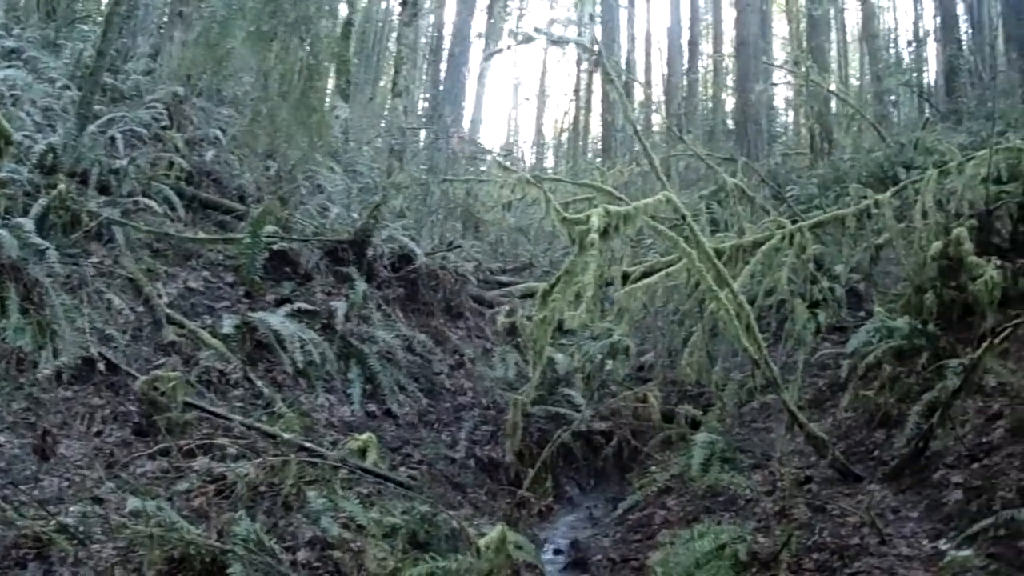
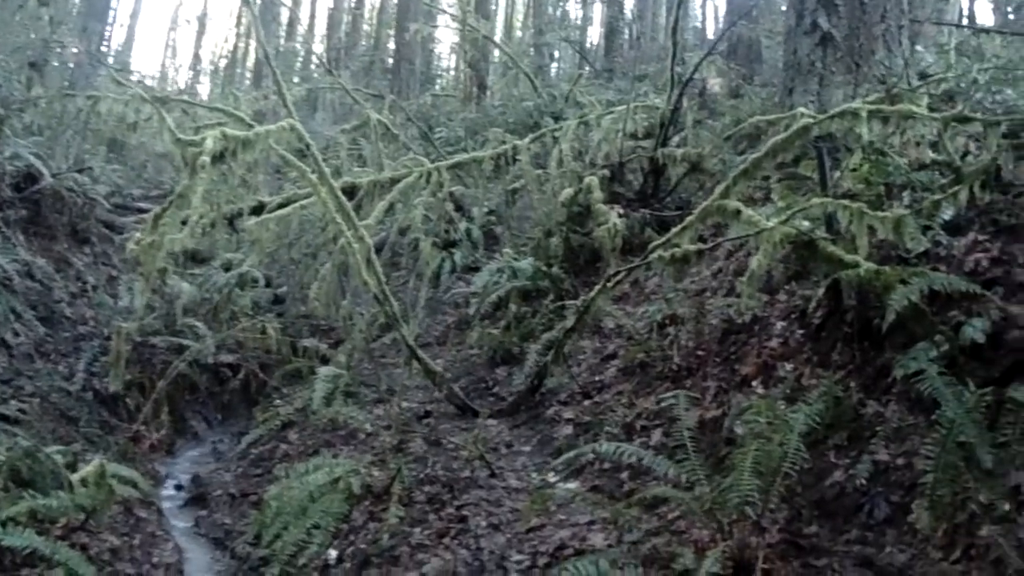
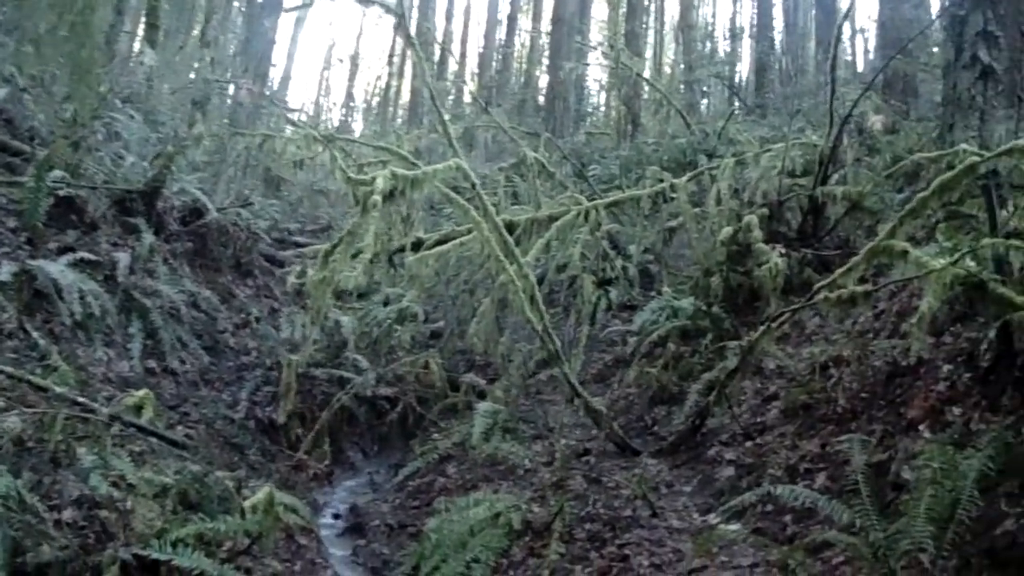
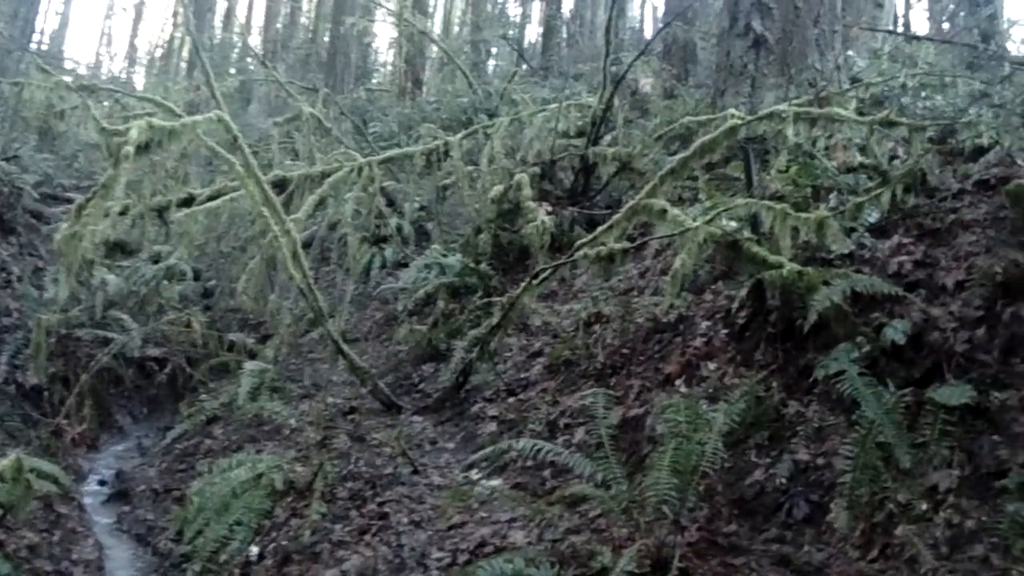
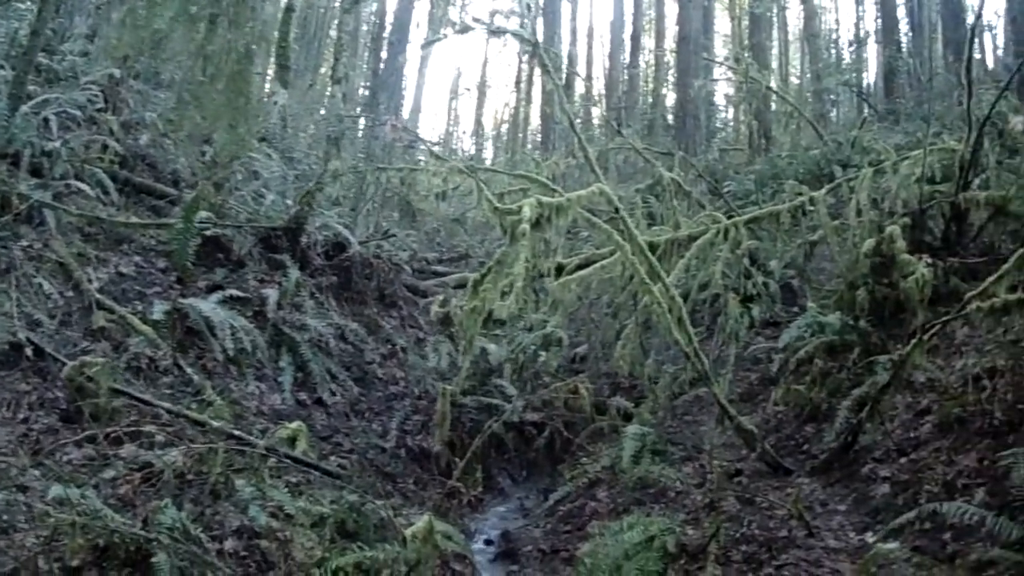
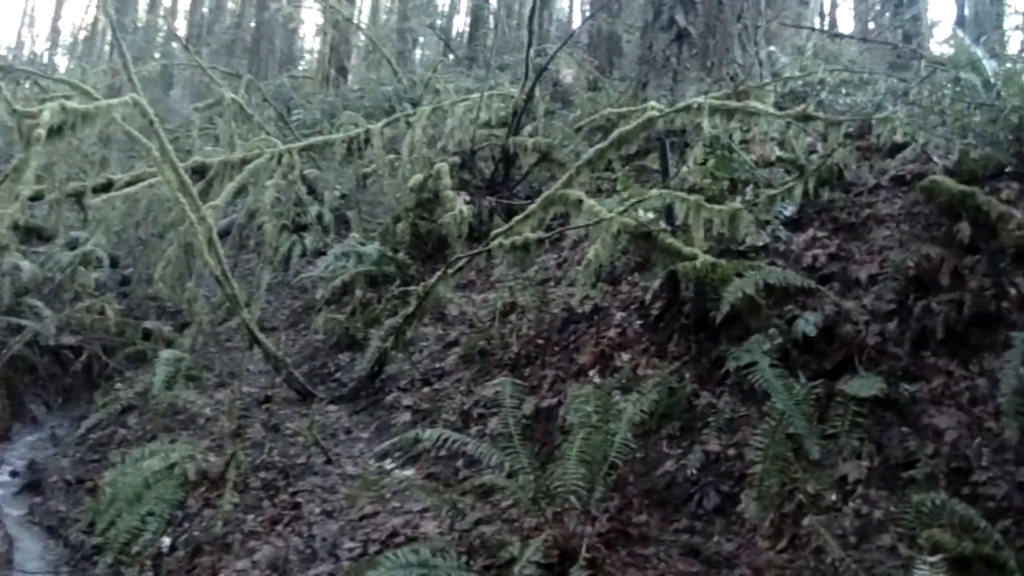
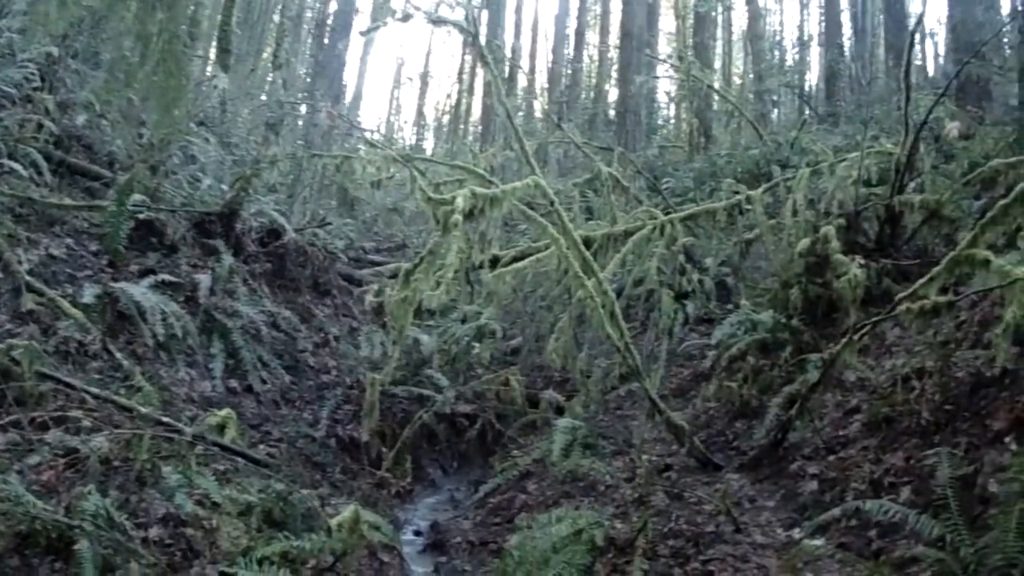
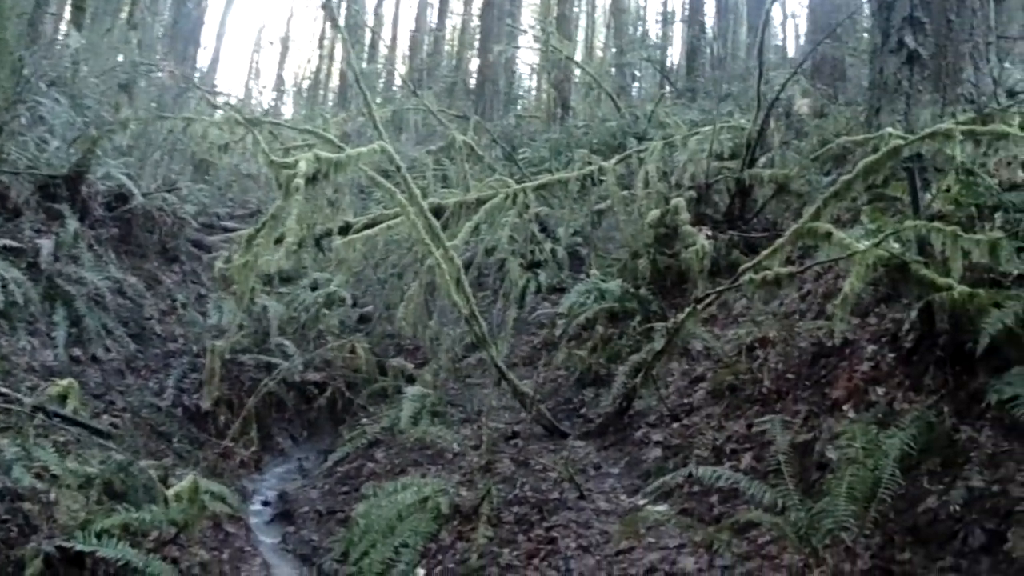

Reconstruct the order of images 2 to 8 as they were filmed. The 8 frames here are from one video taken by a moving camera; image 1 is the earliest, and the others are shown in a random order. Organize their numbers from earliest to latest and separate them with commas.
5, 7, 3, 8, 2, 4, 6
